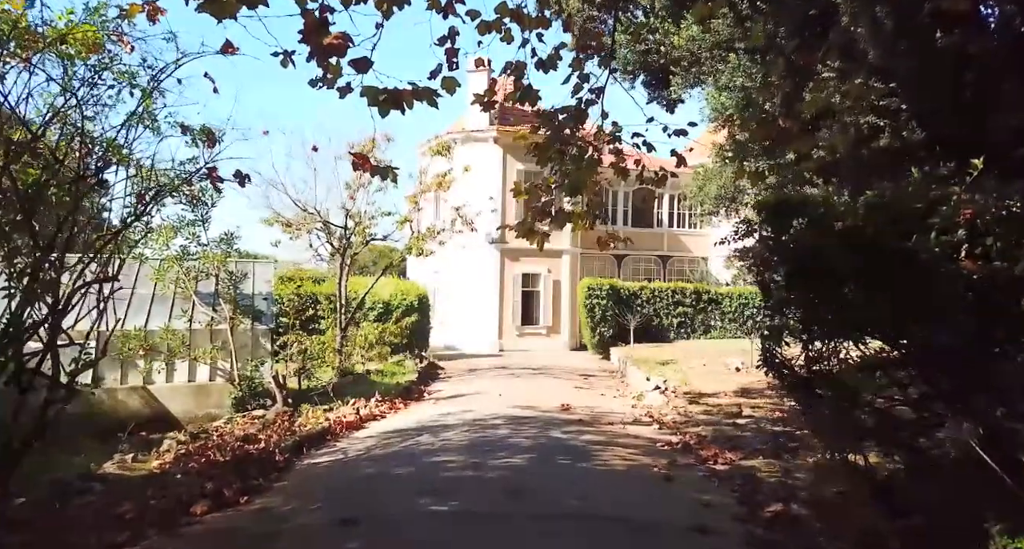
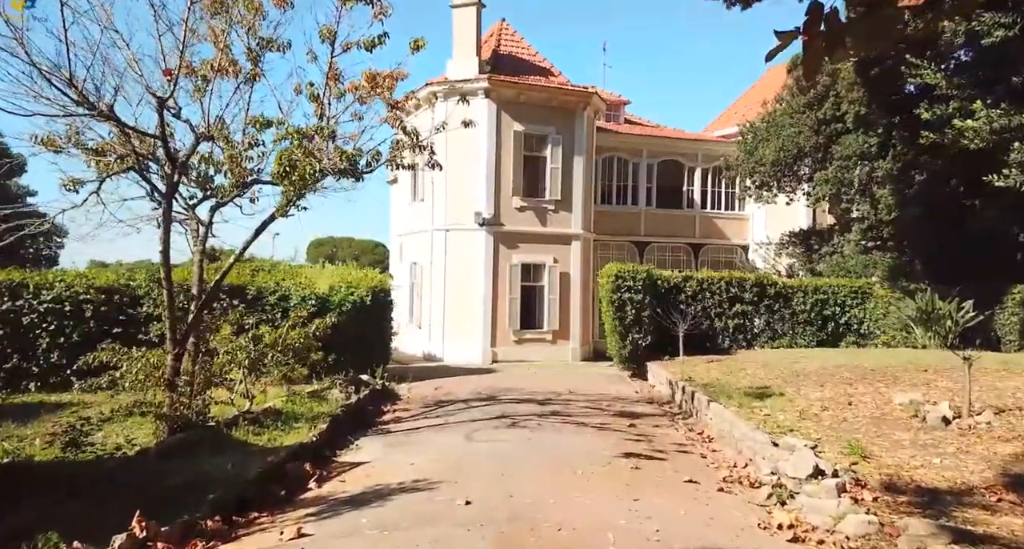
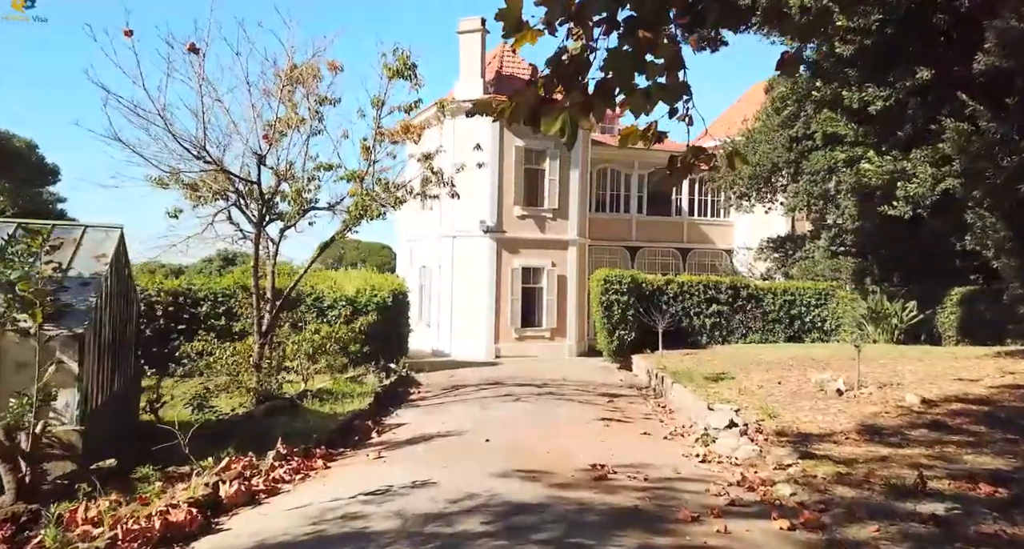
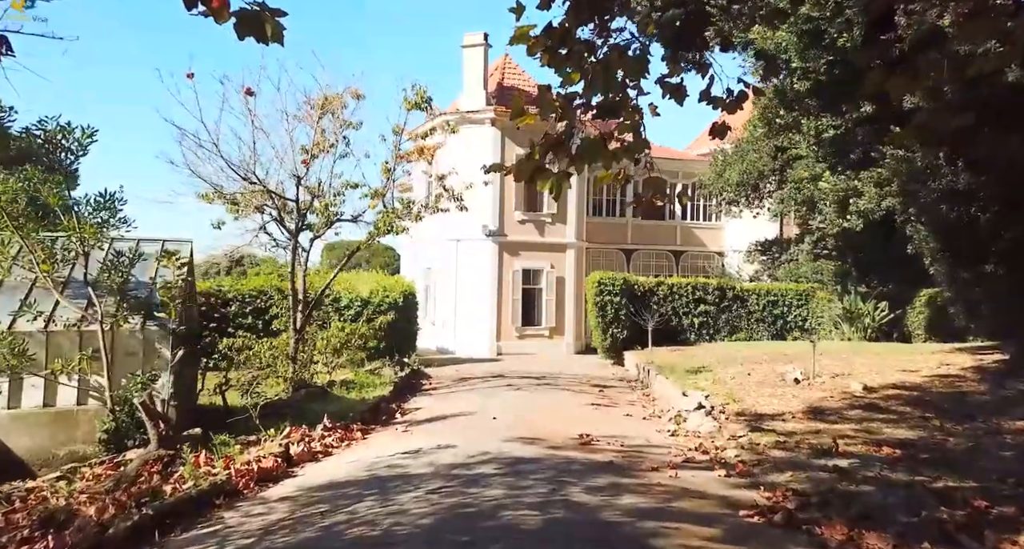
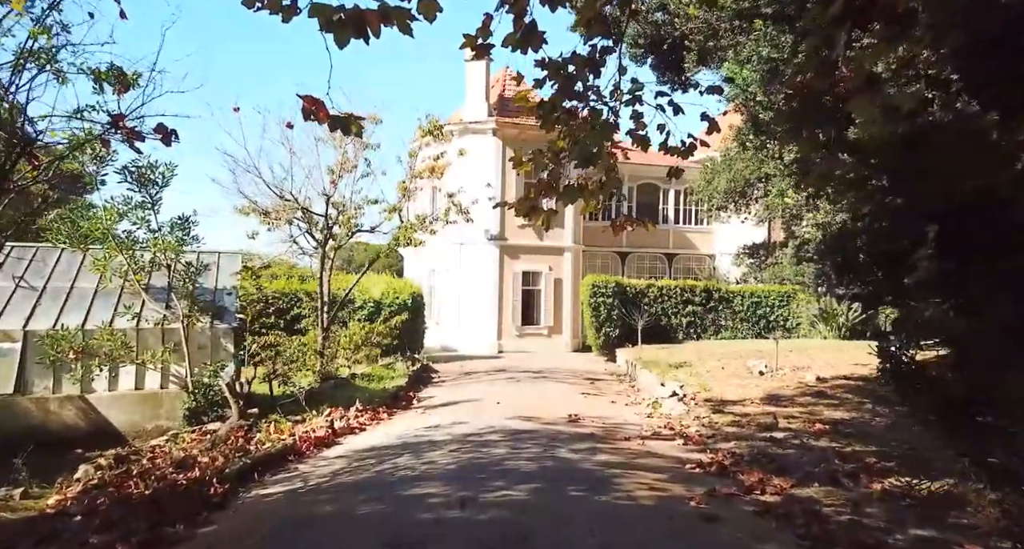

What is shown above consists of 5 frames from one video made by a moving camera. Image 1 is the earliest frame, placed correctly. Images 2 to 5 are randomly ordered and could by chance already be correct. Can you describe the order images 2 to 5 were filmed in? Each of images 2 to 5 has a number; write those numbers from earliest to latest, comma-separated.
5, 4, 3, 2
